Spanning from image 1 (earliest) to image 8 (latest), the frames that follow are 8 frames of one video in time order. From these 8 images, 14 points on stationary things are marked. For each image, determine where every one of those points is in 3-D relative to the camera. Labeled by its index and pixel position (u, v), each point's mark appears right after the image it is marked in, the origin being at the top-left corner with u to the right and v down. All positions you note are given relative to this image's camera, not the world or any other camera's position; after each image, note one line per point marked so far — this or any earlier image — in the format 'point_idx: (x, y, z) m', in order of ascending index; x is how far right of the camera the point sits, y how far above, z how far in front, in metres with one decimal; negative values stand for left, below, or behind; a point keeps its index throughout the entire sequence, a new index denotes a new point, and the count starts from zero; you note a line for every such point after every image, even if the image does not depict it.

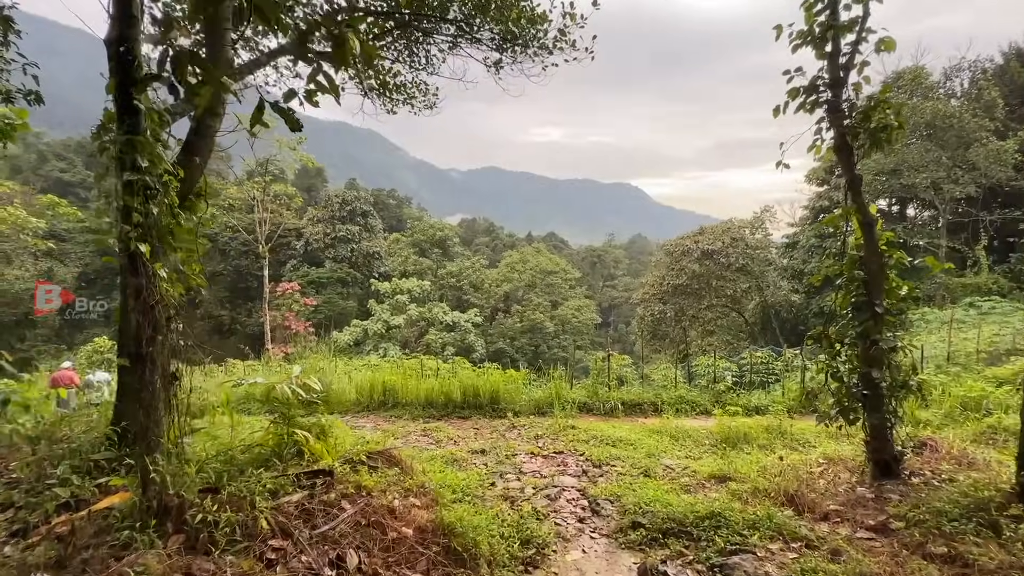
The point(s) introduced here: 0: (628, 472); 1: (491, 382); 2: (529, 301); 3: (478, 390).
0: (+0.8, -1.2, +3.1) m
1: (-0.2, -1.0, +5.2) m
2: (+0.7, -0.5, +18.7) m
3: (-0.4, -1.1, +5.3) m
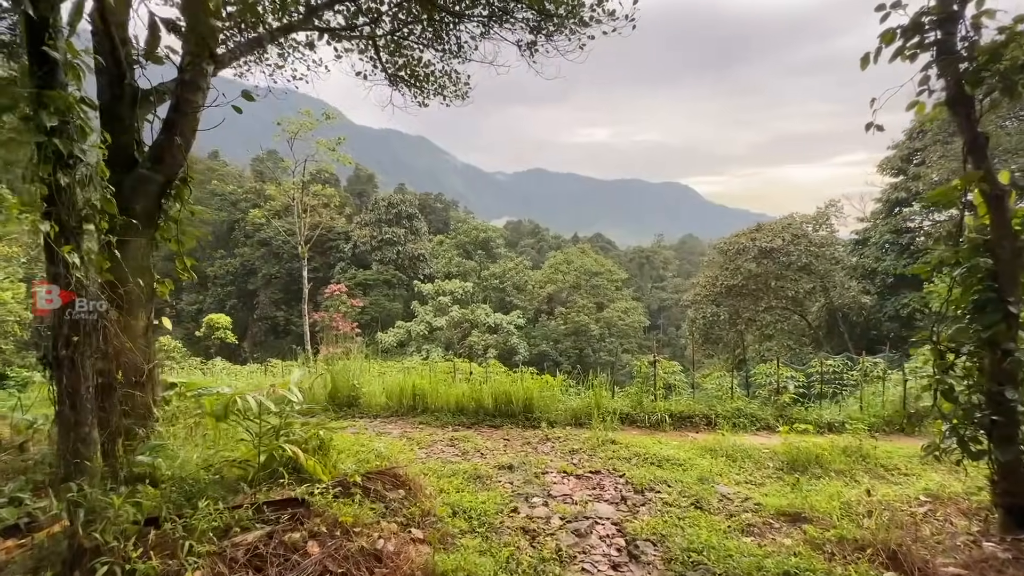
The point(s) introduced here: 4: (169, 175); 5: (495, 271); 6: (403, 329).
0: (+0.9, -1.2, +2.6) m
1: (+0.1, -1.0, +4.9) m
2: (+2.4, -0.6, +18.2) m
3: (0.0, -1.1, +4.9) m
4: (-1.5, +0.5, +2.1) m
5: (-0.6, +0.6, +18.5) m
6: (-3.2, -1.3, +14.1) m
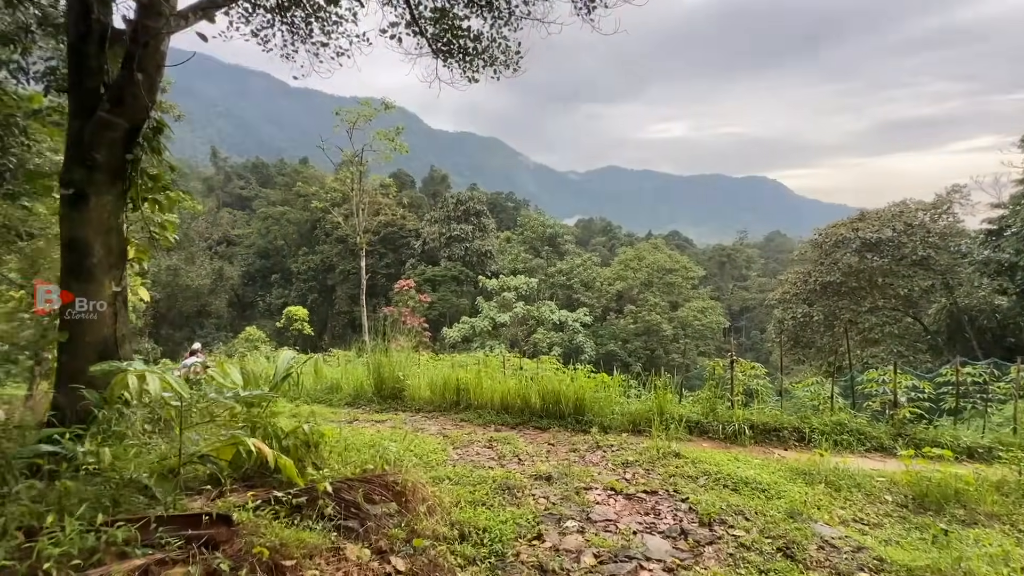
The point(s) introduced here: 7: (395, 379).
0: (+1.0, -1.1, +1.9) m
1: (+0.6, -0.9, +4.3) m
2: (+4.8, -0.5, +17.1) m
3: (+0.4, -1.0, +4.4) m
4: (-1.5, +0.7, +1.8) m
5: (+1.9, +0.7, +17.9) m
6: (-1.3, -1.1, +13.9) m
7: (-1.4, -1.1, +5.7) m
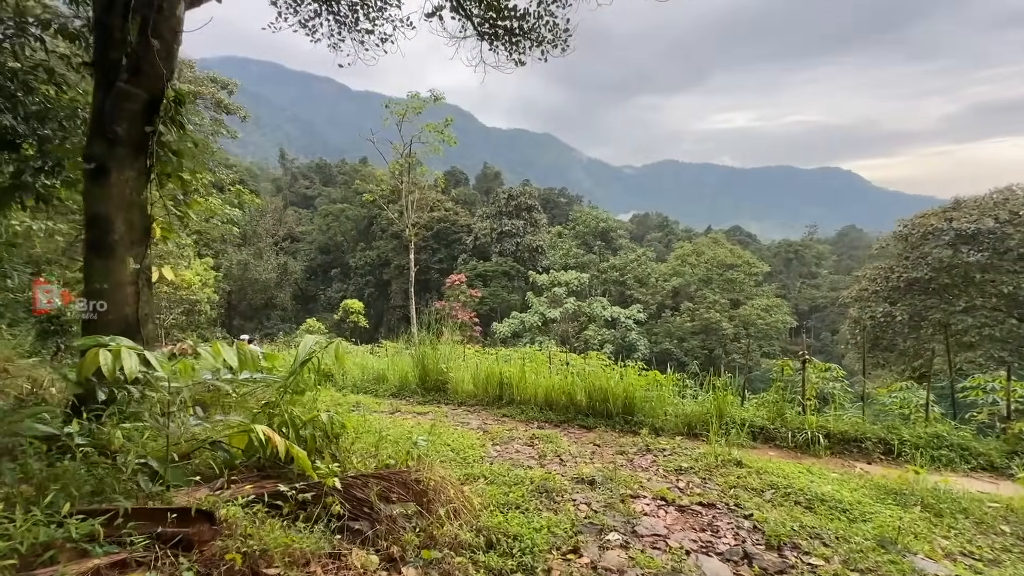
0: (+1.1, -1.0, +1.6) m
1: (+1.0, -0.8, +4.0) m
2: (+6.6, -0.3, +16.3) m
3: (+0.8, -0.9, +4.1) m
4: (-1.3, +0.7, +1.8) m
5: (+3.8, +0.9, +17.3) m
6: (+0.2, -1.0, +13.8) m
7: (-0.9, -1.0, +5.6) m
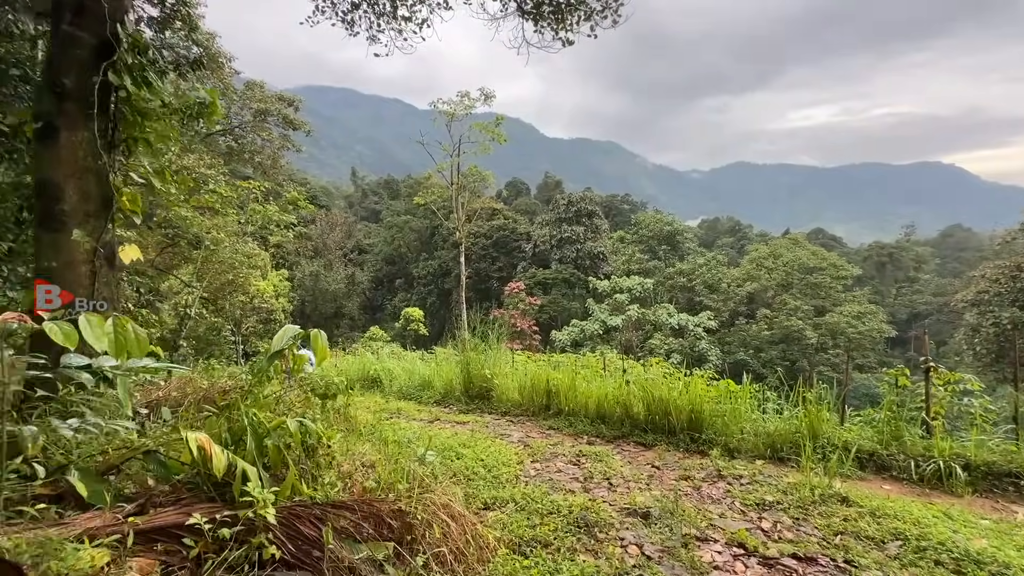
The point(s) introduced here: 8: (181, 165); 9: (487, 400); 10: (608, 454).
0: (+1.1, -0.9, +1.0) m
1: (+1.3, -0.8, +3.4) m
2: (+8.5, -0.5, +14.8) m
3: (+1.2, -0.9, +3.5) m
4: (-1.3, +0.8, +1.5) m
5: (+5.9, +0.7, +16.3) m
6: (+1.8, -1.1, +13.2) m
7: (-0.3, -1.0, +5.2) m
8: (-6.6, +2.5, +9.4) m
9: (-0.3, -1.2, +5.2) m
10: (+0.6, -1.1, +3.2) m
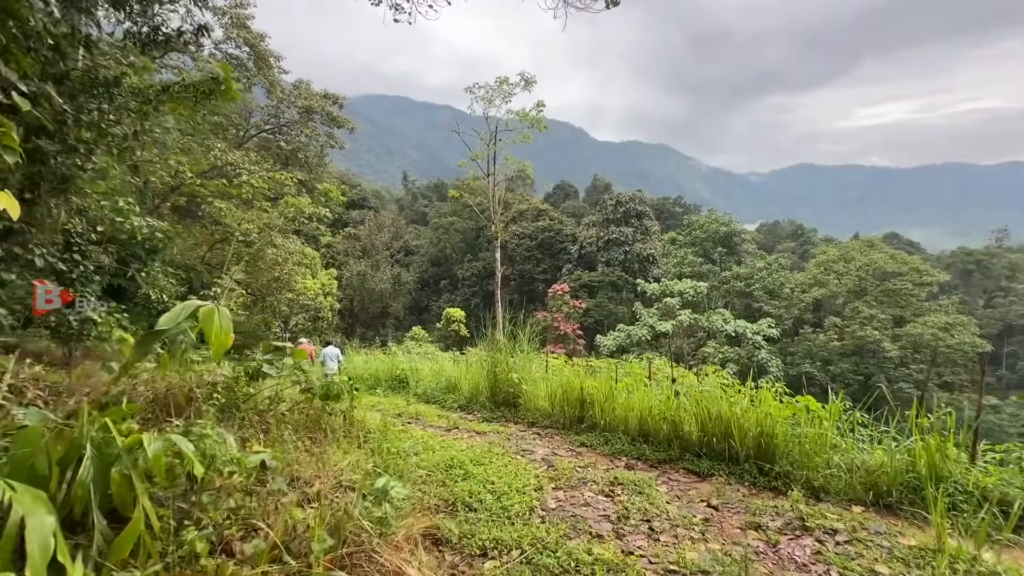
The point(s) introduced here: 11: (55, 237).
0: (+1.0, -0.8, +0.3) m
1: (+1.4, -0.7, +2.7) m
2: (+9.7, -0.7, +13.3) m
3: (+1.3, -0.8, +2.8) m
4: (-1.3, +0.9, +1.1) m
5: (+7.3, +0.6, +15.0) m
6: (+2.9, -1.2, +12.4) m
7: (0.0, -0.9, +4.7) m
8: (-5.8, +2.6, +9.5) m
9: (0.0, -1.2, +4.6) m
10: (+0.7, -1.1, +2.5) m
11: (-4.4, +0.5, +4.6) m
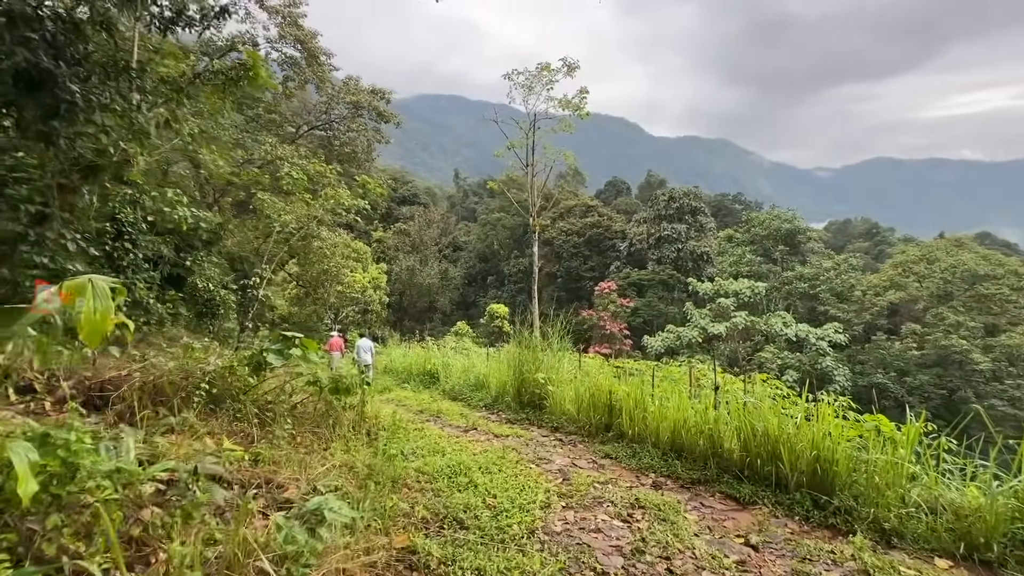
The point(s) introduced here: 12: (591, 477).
0: (+0.8, -0.8, -0.1) m
1: (+1.4, -0.7, +2.2) m
2: (+10.8, -0.7, +12.0) m
3: (+1.3, -0.8, +2.4) m
4: (-1.4, +1.0, +0.9) m
5: (+8.6, +0.5, +13.9) m
6: (+4.0, -1.1, +11.7) m
7: (+0.2, -0.9, +4.4) m
8: (-5.0, +2.8, +9.7) m
9: (+0.3, -1.1, +4.3) m
10: (+0.8, -1.0, +2.2) m
11: (-4.1, +0.6, +4.7) m
12: (+0.4, -1.0, +2.6) m
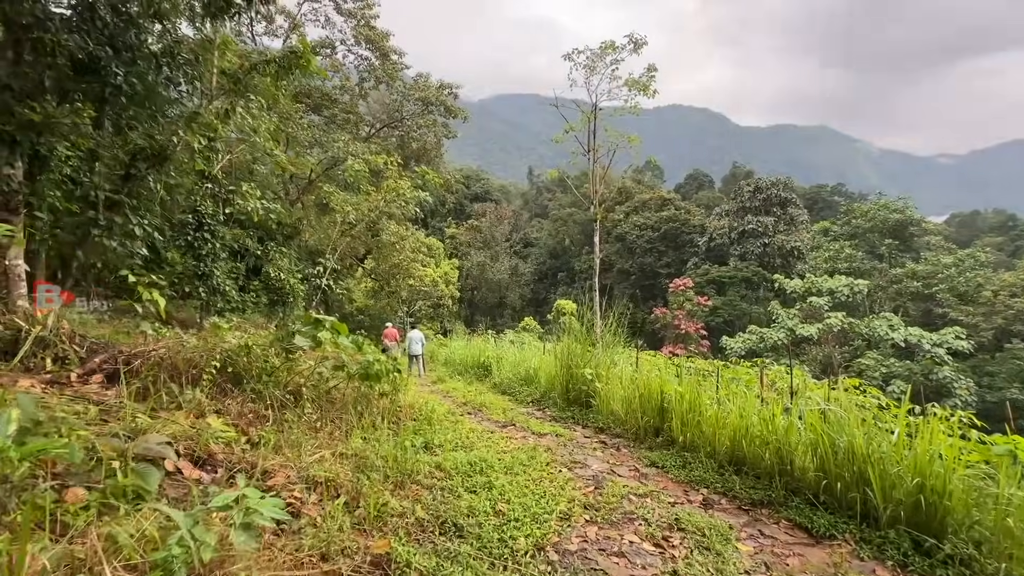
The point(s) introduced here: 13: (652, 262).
0: (+0.5, -0.7, -0.4) m
1: (+1.5, -0.6, +1.7) m
2: (+12.3, -0.7, +9.9) m
3: (+1.4, -0.7, +1.9) m
4: (-1.5, +1.1, +0.9) m
5: (+10.4, +0.6, +12.1) m
6: (+5.5, -1.0, +10.7) m
7: (+0.6, -0.8, +4.0) m
8: (-3.6, +3.0, +10.1) m
9: (+0.7, -1.0, +4.0) m
10: (+0.8, -0.9, +1.8) m
11: (-3.6, +0.8, +5.0) m
12: (+0.6, -1.0, +2.2) m
13: (+5.9, +1.1, +20.0) m
